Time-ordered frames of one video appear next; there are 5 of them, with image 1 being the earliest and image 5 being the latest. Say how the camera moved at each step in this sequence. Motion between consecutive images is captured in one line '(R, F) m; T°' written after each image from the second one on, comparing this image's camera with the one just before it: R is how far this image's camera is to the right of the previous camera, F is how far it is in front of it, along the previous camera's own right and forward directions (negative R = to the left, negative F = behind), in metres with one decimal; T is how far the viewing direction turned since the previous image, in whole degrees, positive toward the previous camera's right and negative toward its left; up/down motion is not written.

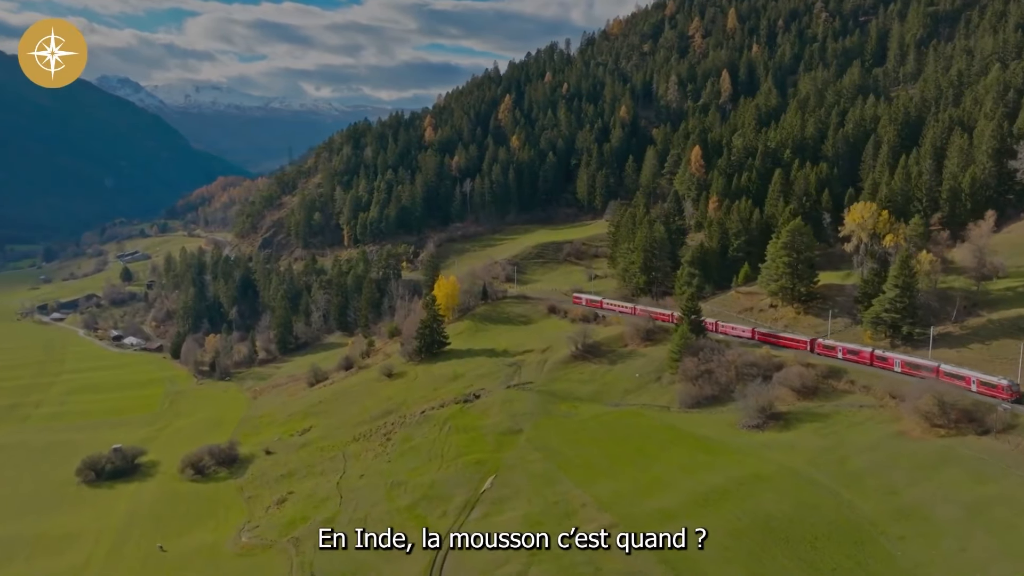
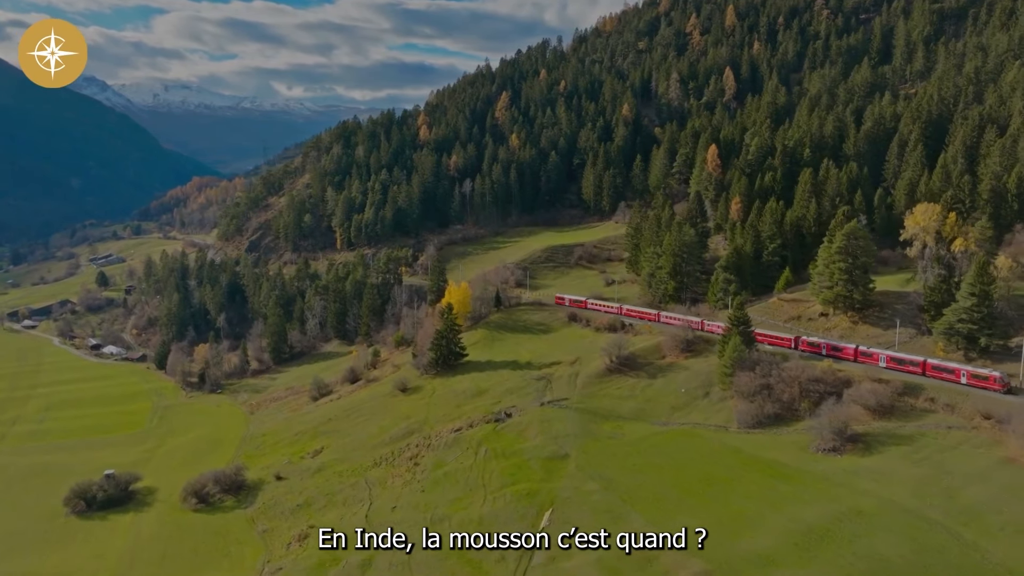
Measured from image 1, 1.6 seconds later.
(-5.9, +5.7) m; +2°
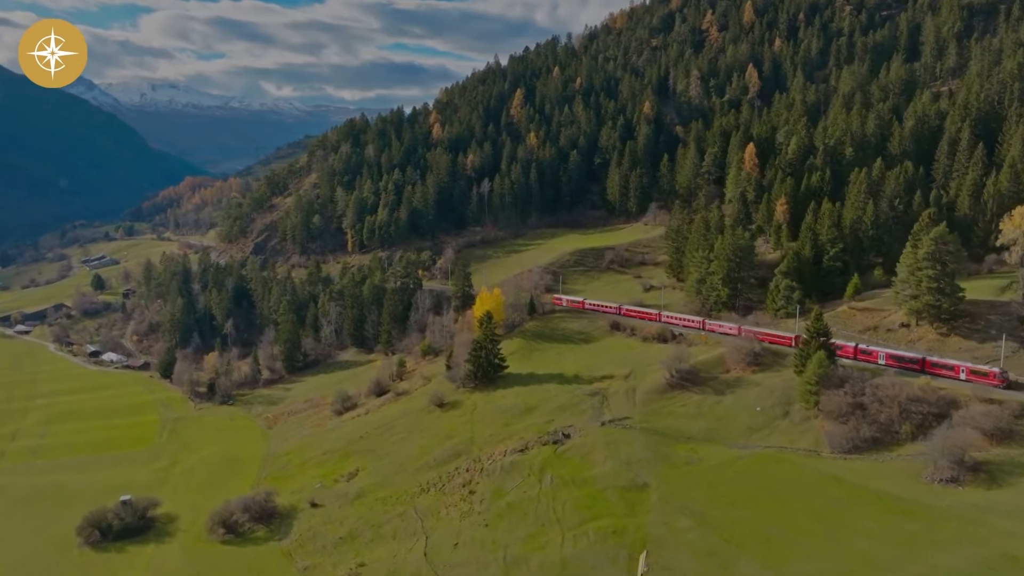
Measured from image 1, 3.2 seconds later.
(-6.4, +5.6) m; +1°
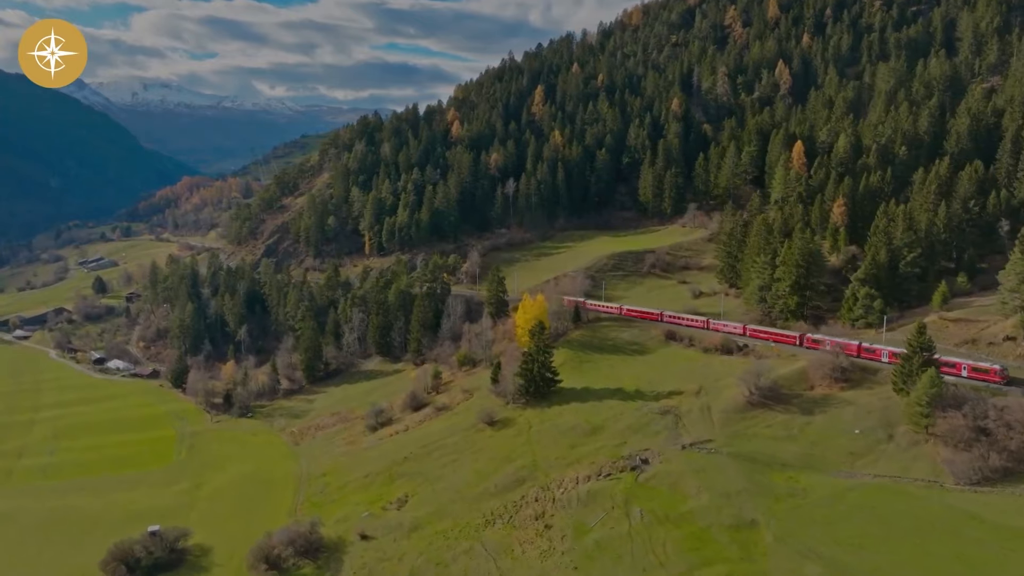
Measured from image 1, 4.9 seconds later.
(-6.8, +5.7) m; +1°
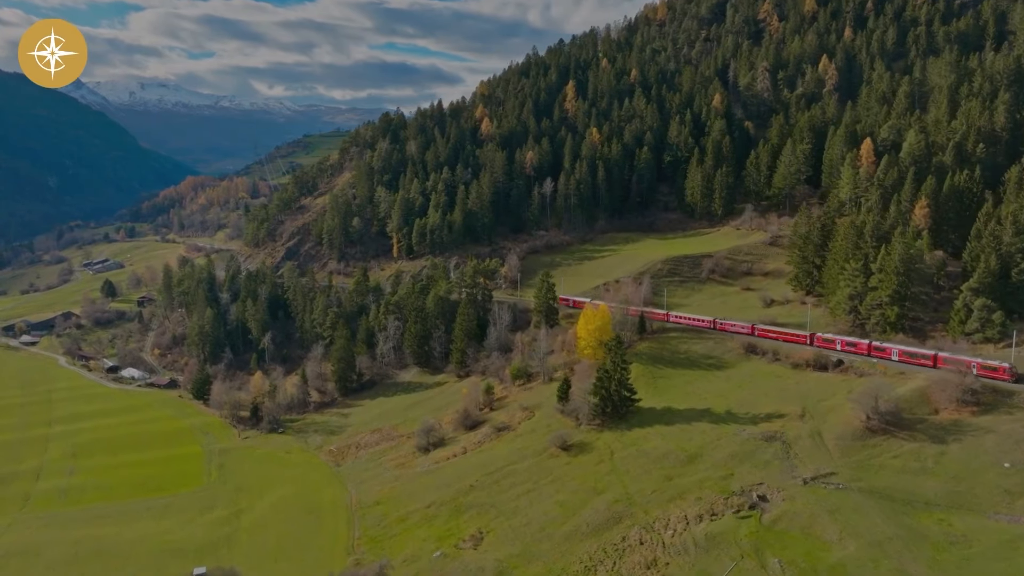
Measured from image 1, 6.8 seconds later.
(-7.7, +6.8) m; 0°
